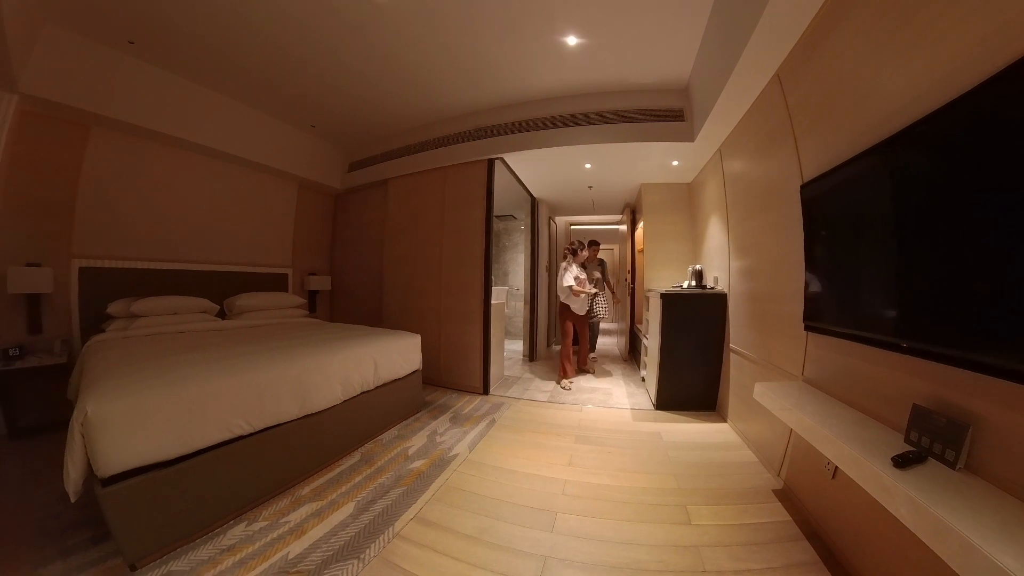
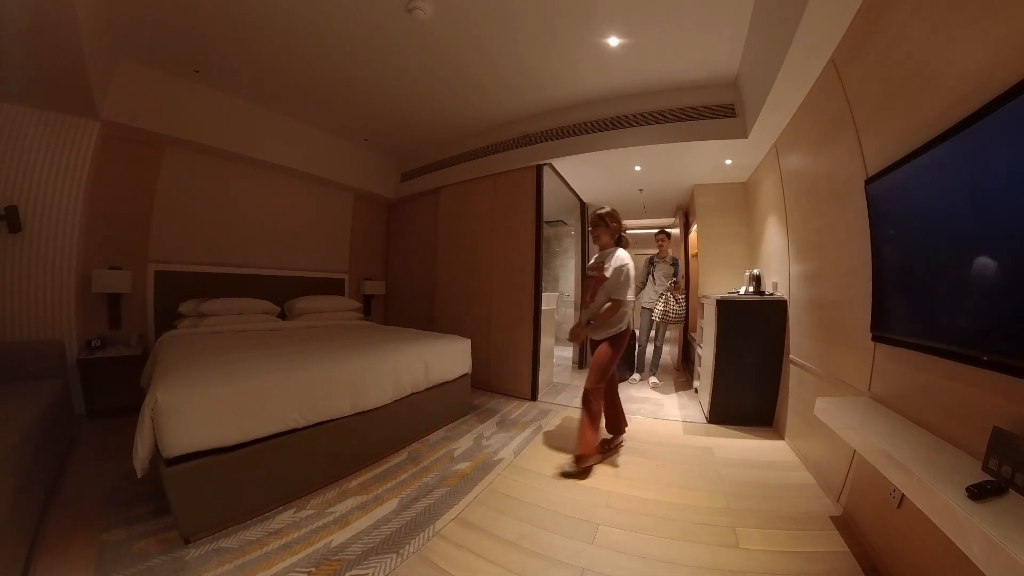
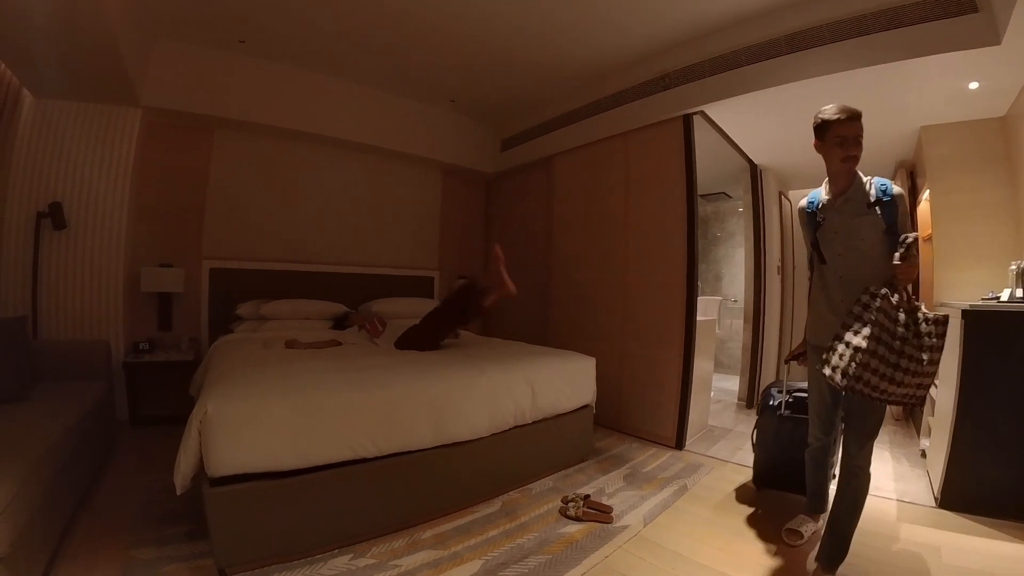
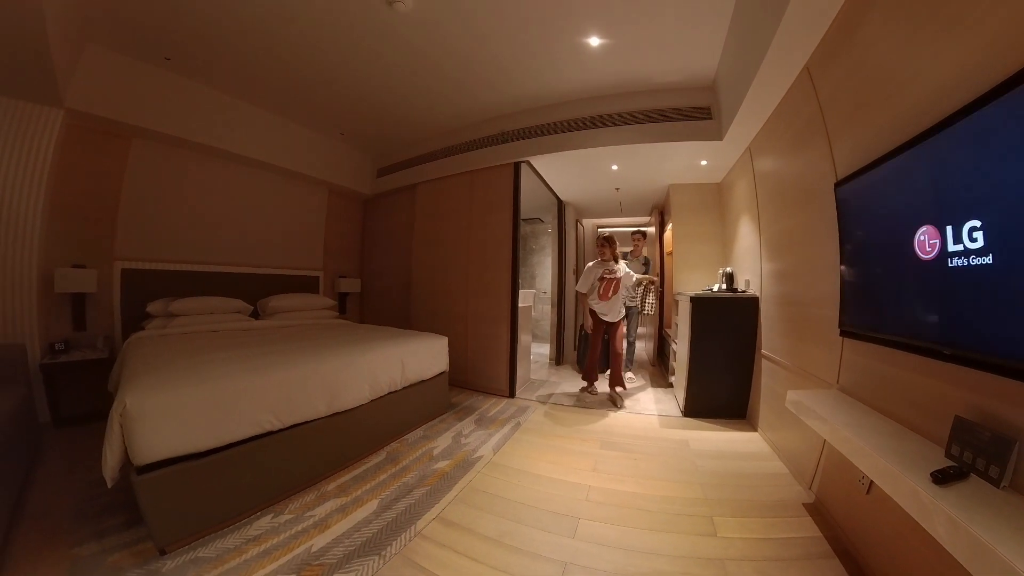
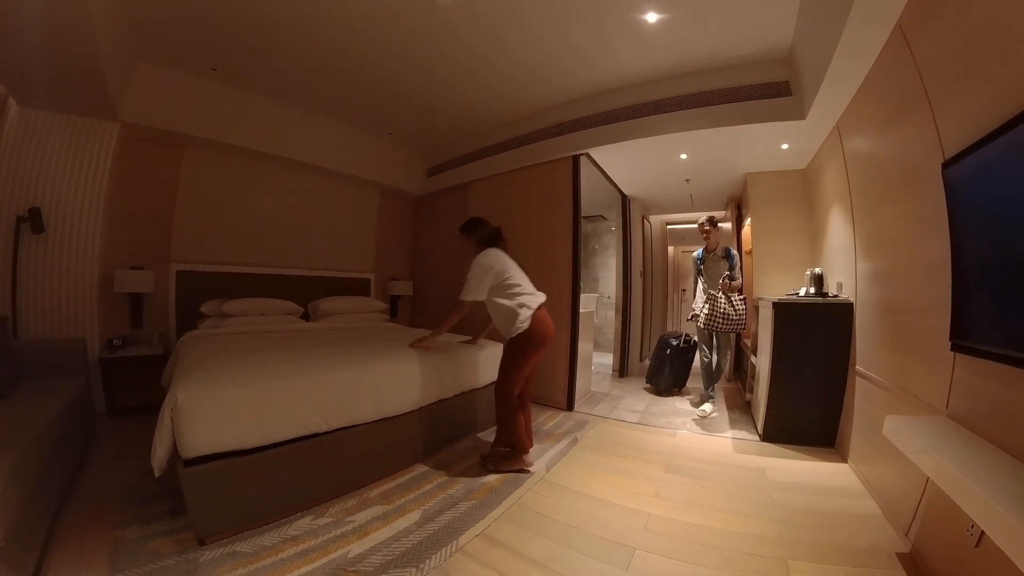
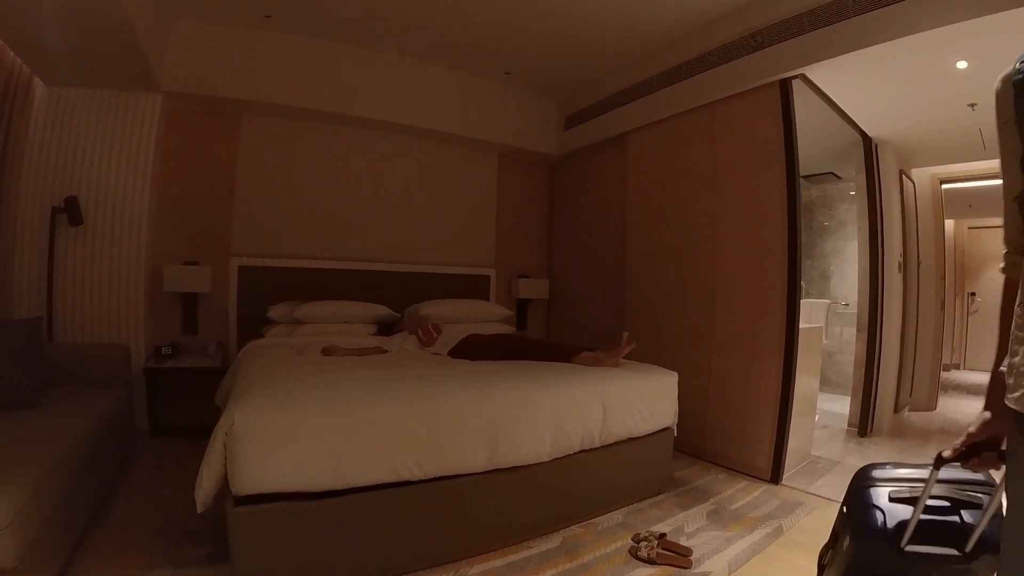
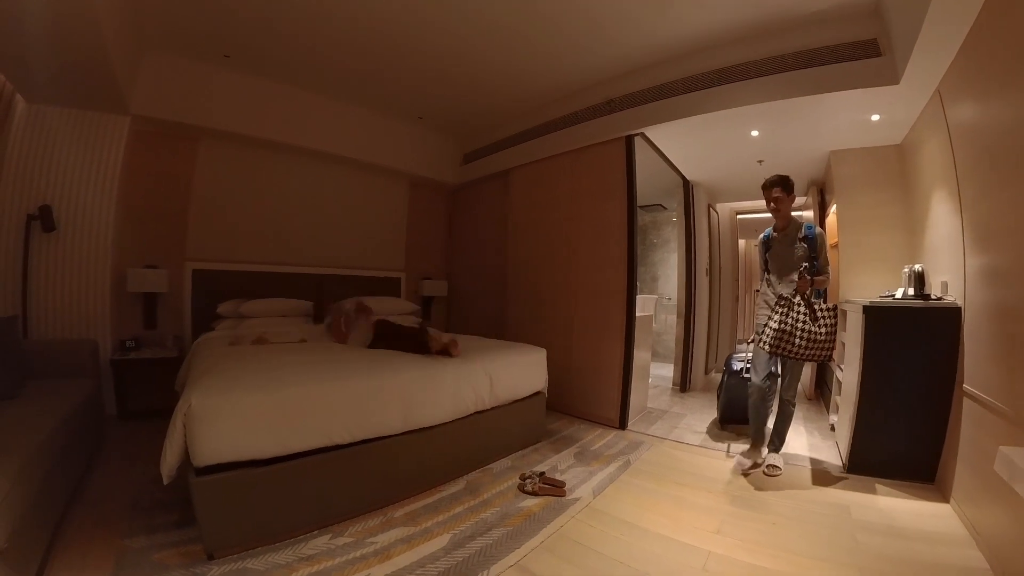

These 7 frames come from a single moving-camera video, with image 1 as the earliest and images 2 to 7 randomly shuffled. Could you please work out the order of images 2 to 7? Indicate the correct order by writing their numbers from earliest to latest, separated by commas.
4, 2, 5, 7, 3, 6
